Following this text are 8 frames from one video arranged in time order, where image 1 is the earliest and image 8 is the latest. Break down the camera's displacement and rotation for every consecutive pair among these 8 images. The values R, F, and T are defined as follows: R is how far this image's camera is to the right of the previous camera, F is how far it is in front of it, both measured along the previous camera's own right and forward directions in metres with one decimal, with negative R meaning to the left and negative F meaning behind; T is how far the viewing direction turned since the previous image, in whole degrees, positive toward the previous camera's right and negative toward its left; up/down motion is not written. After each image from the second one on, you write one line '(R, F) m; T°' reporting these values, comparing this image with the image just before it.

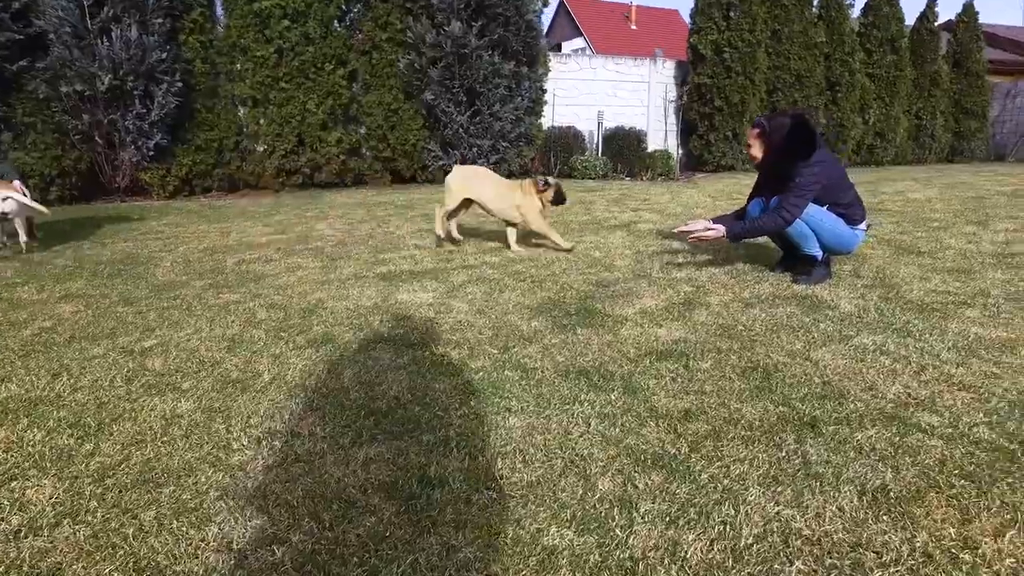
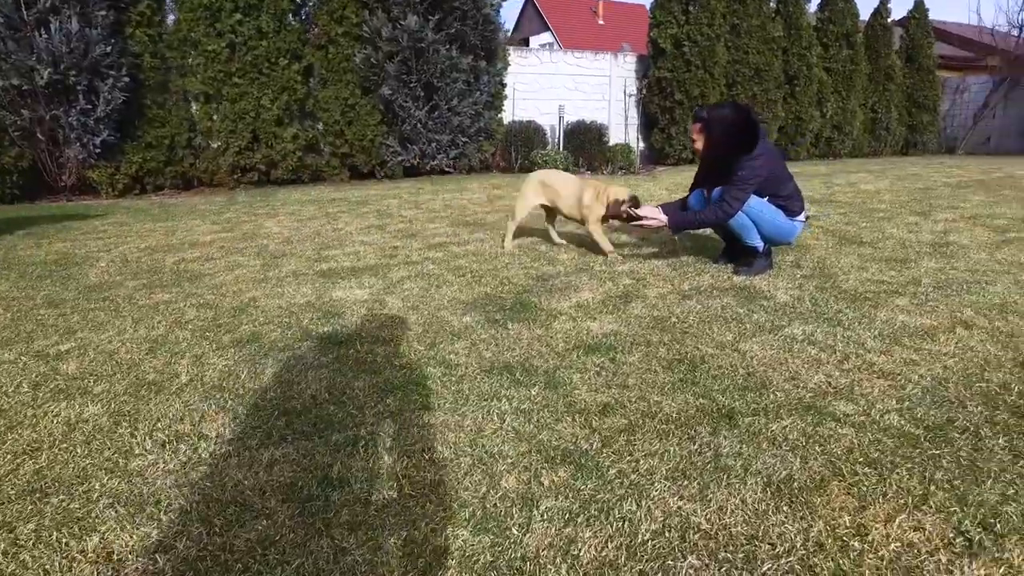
(+0.2, 0.0) m; +2°
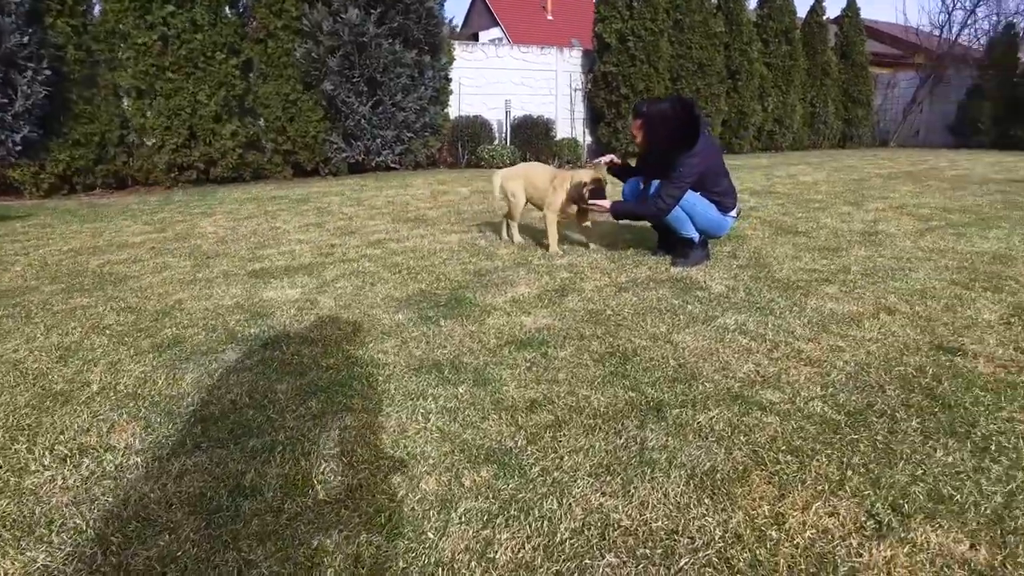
(+0.1, +0.1) m; +4°
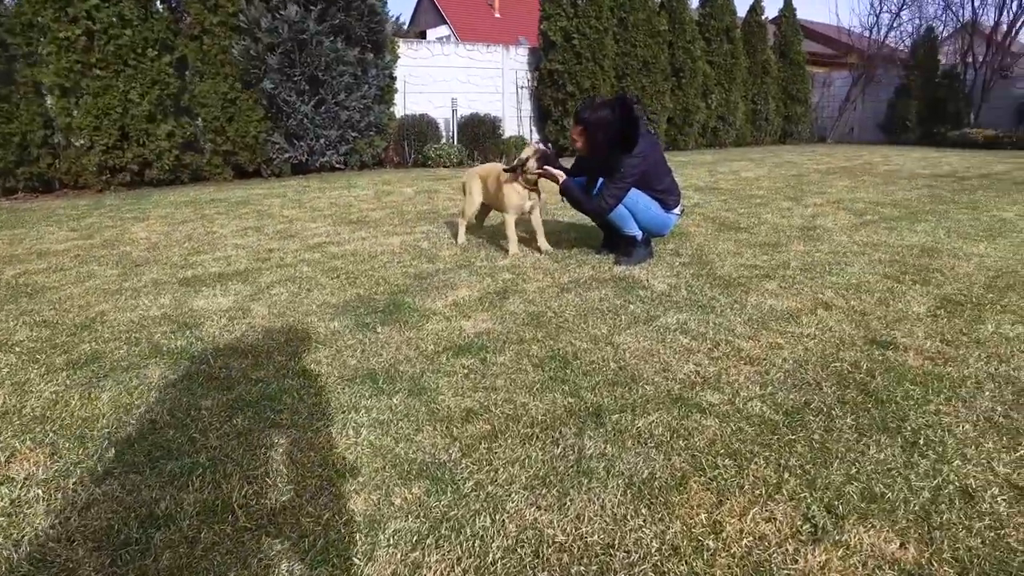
(+0.1, +0.1) m; +4°
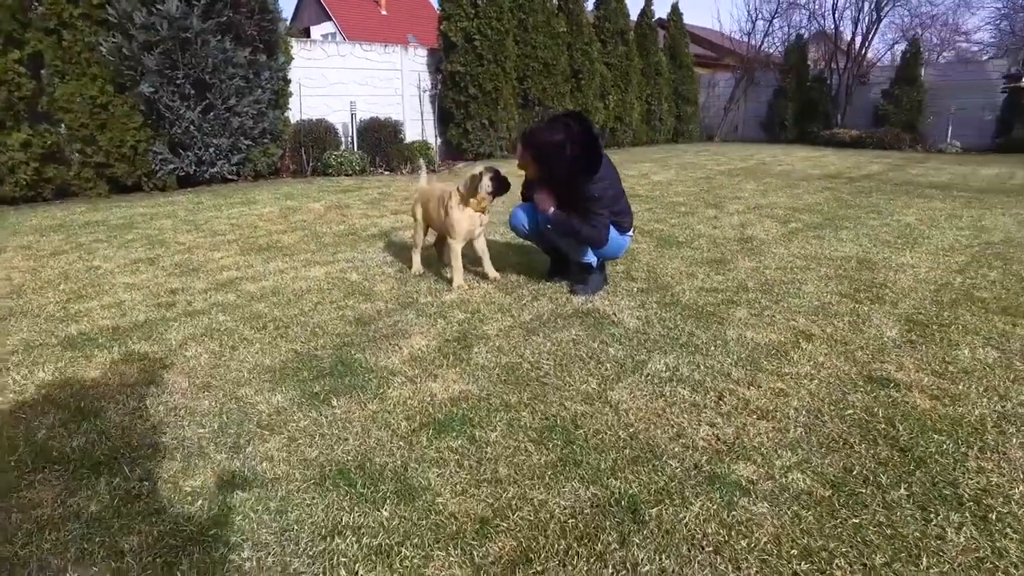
(-0.3, +0.4) m; +9°
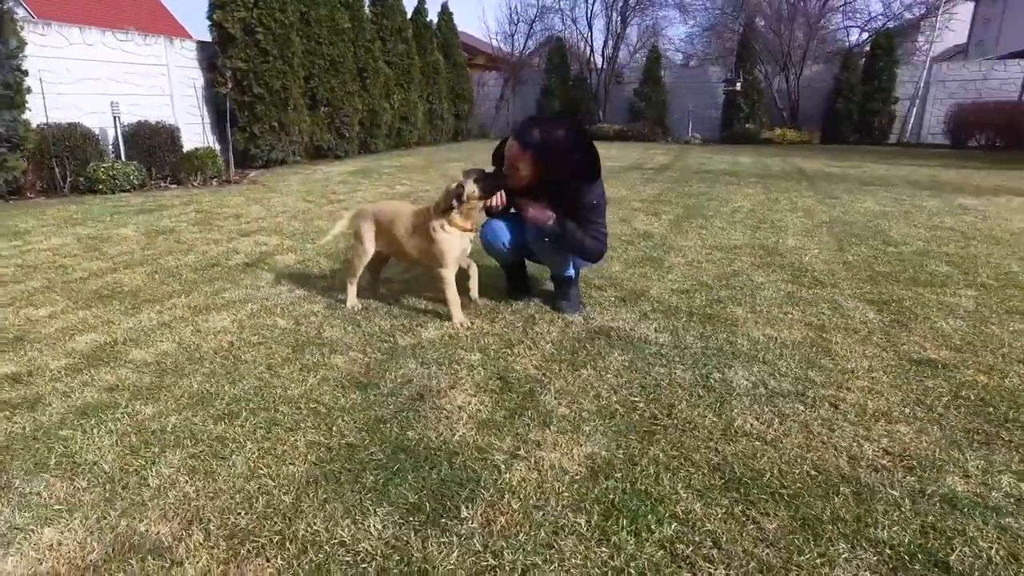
(-1.0, +0.7) m; +22°
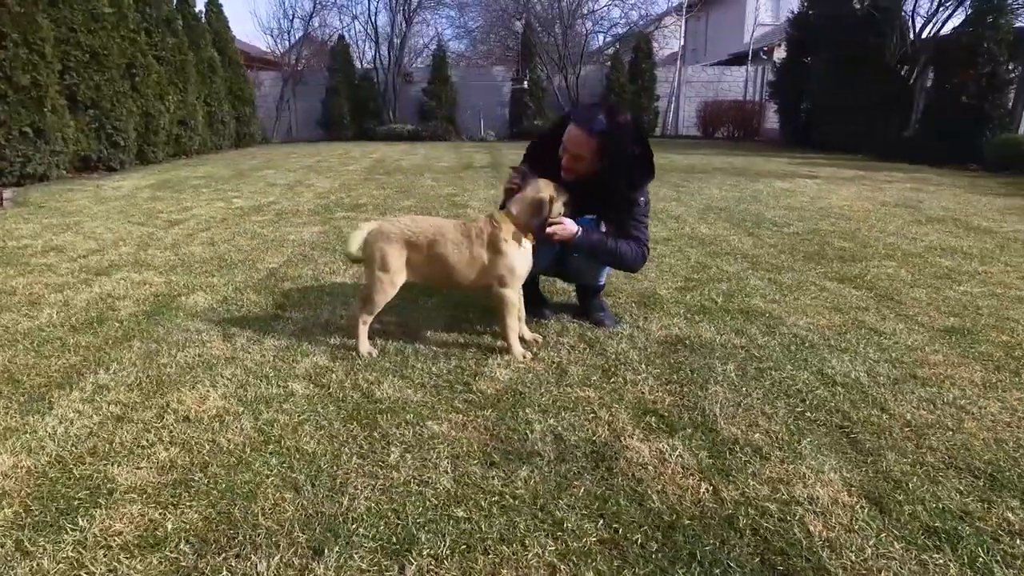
(-1.1, +0.6) m; +21°
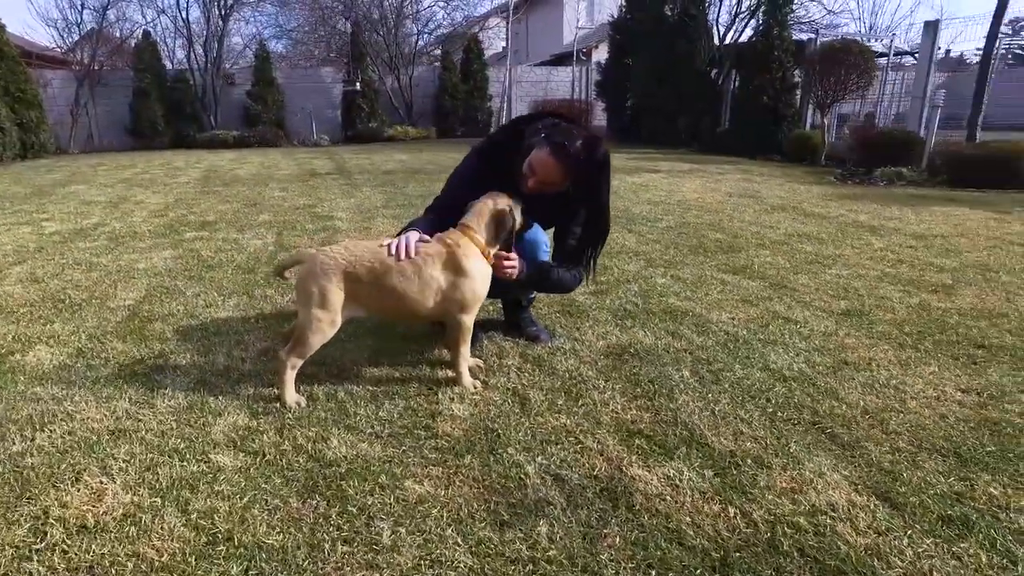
(-0.4, +0.3) m; +14°
